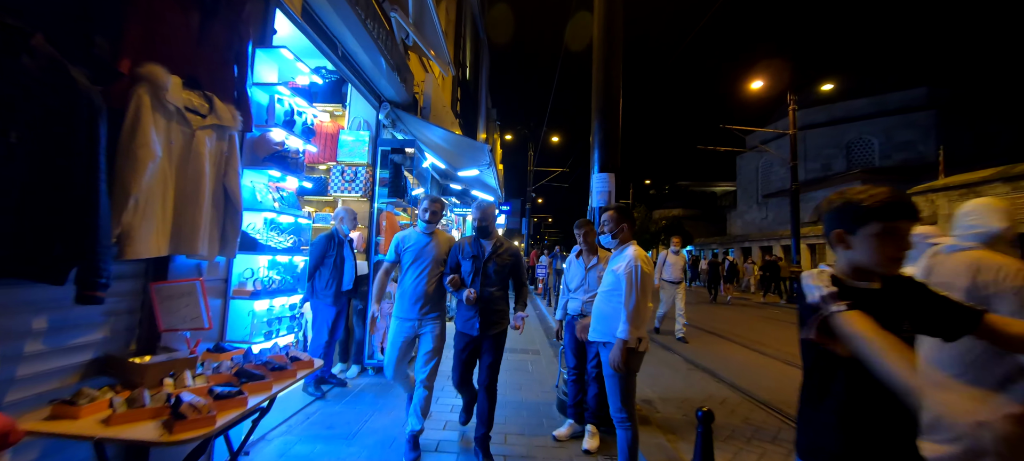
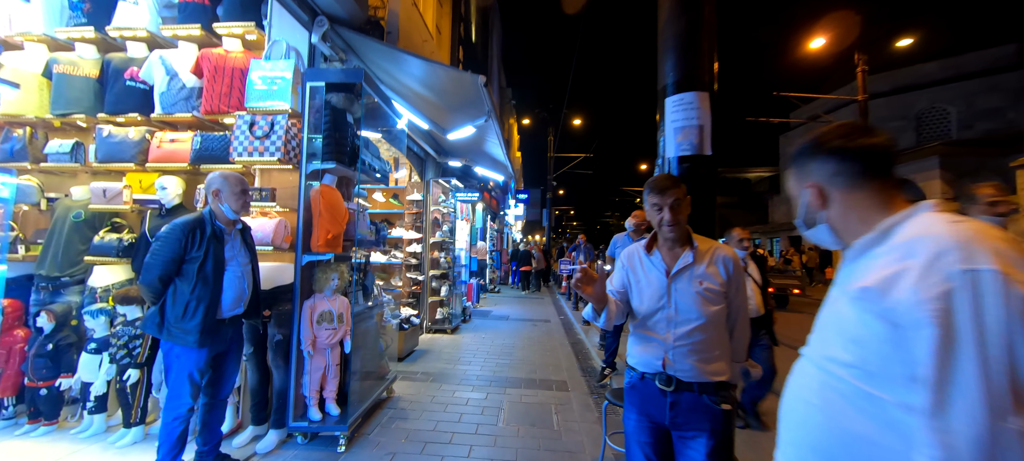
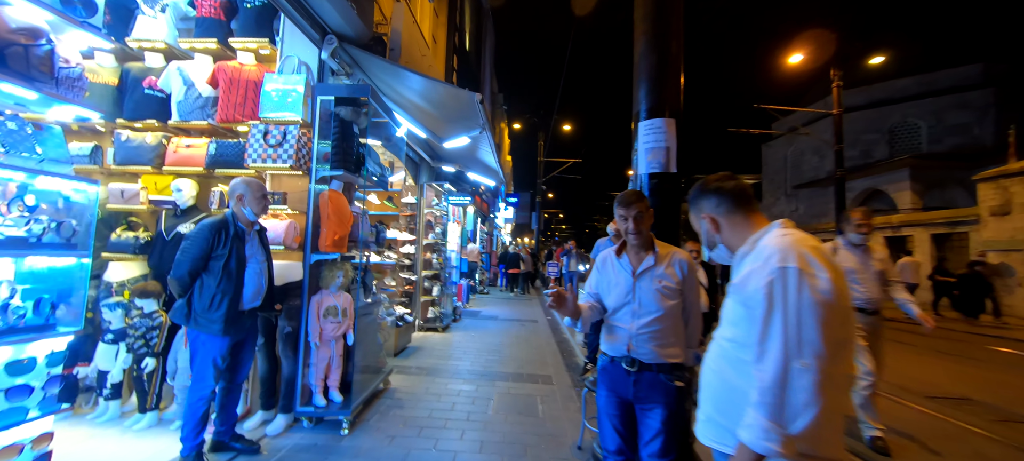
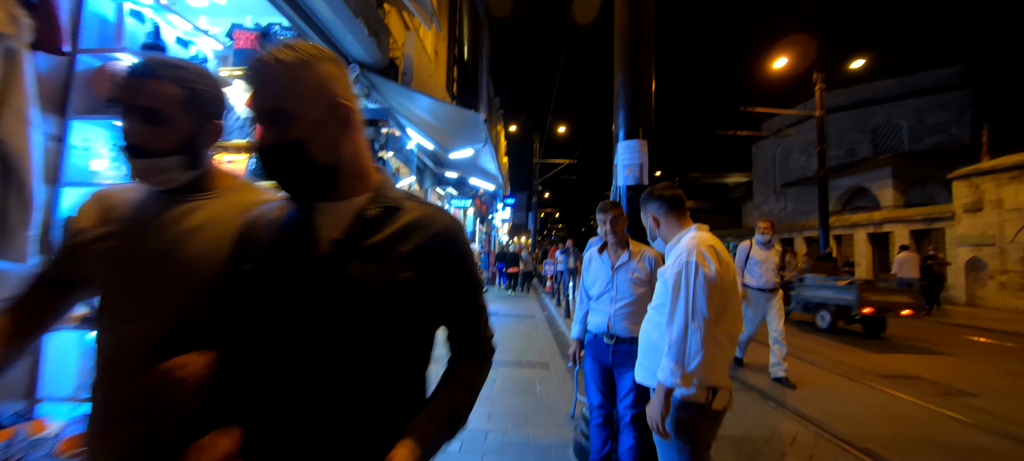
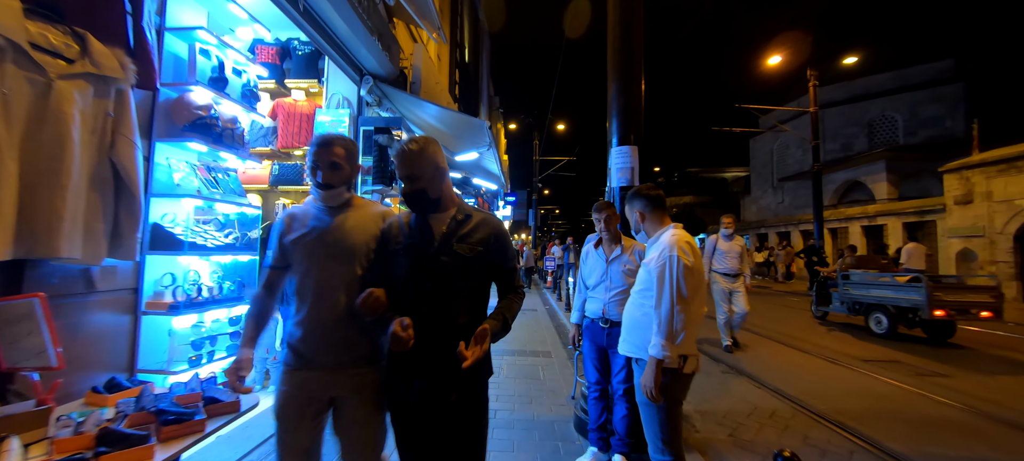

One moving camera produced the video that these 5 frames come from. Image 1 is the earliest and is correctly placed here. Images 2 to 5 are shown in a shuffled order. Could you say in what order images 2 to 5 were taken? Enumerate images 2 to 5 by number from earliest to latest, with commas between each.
5, 4, 3, 2
